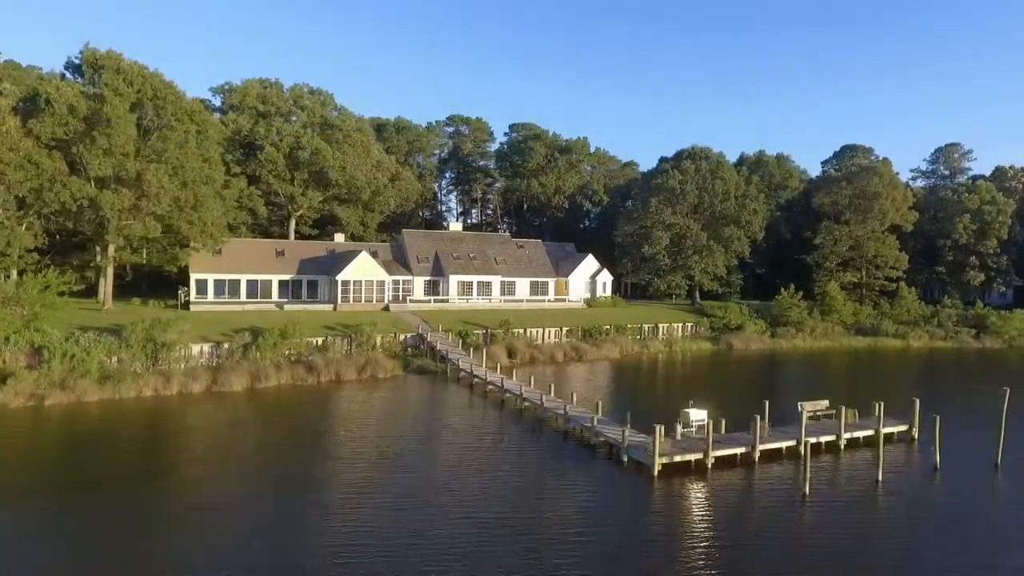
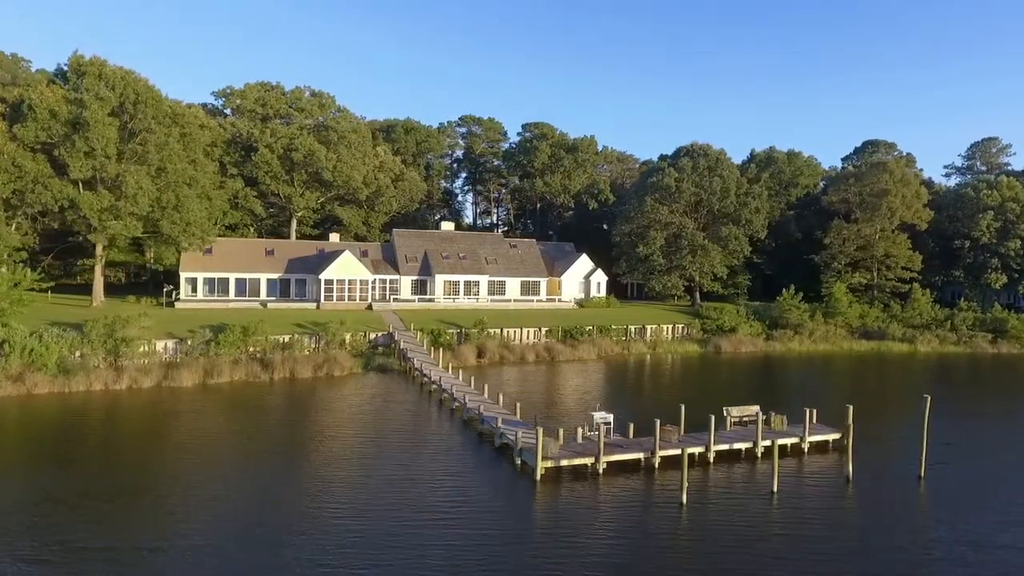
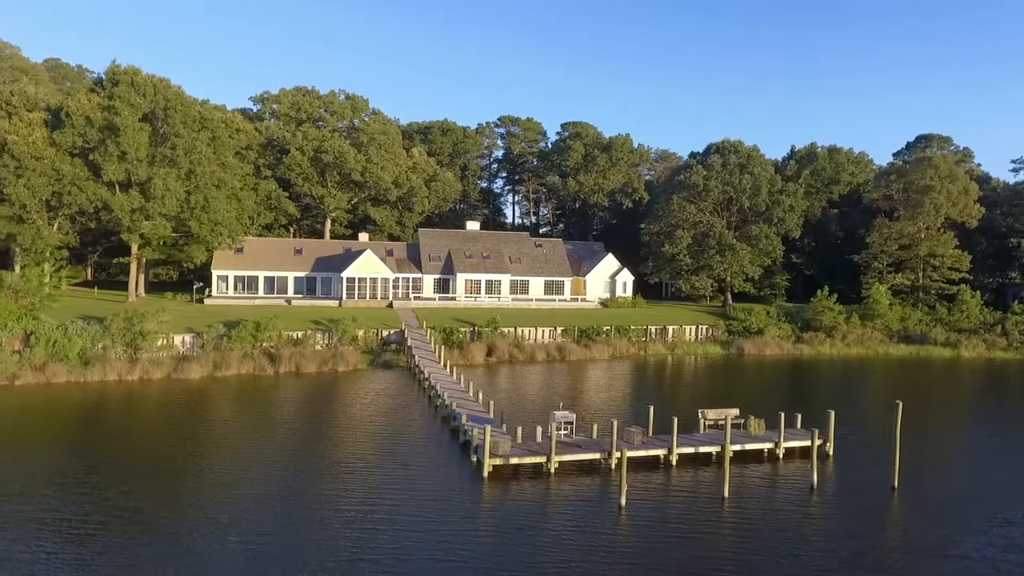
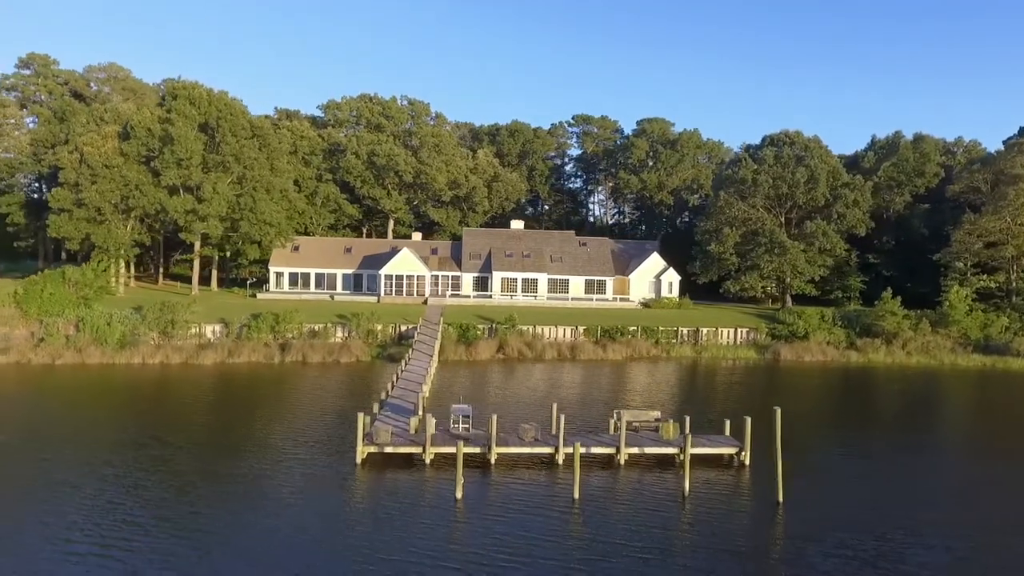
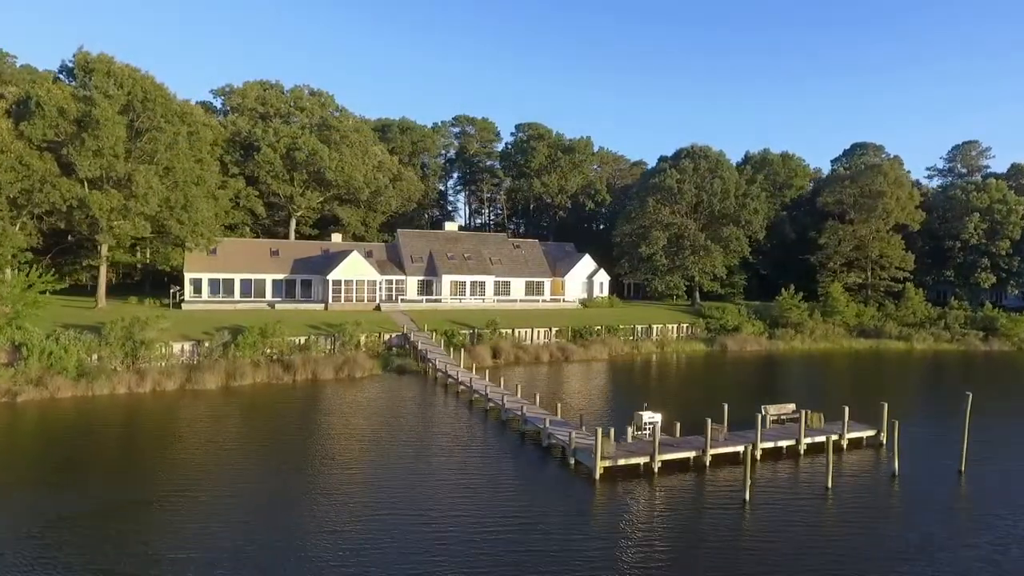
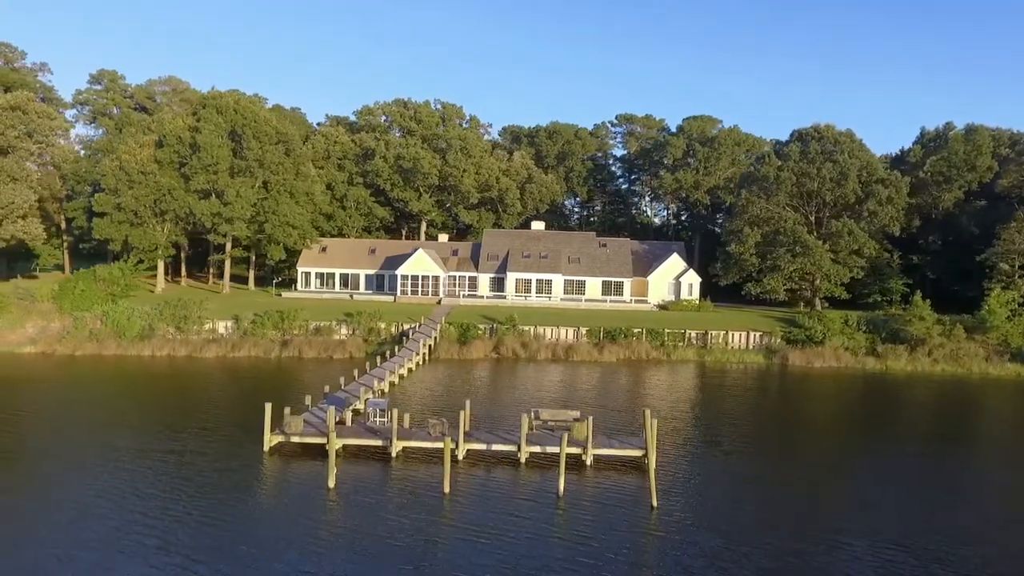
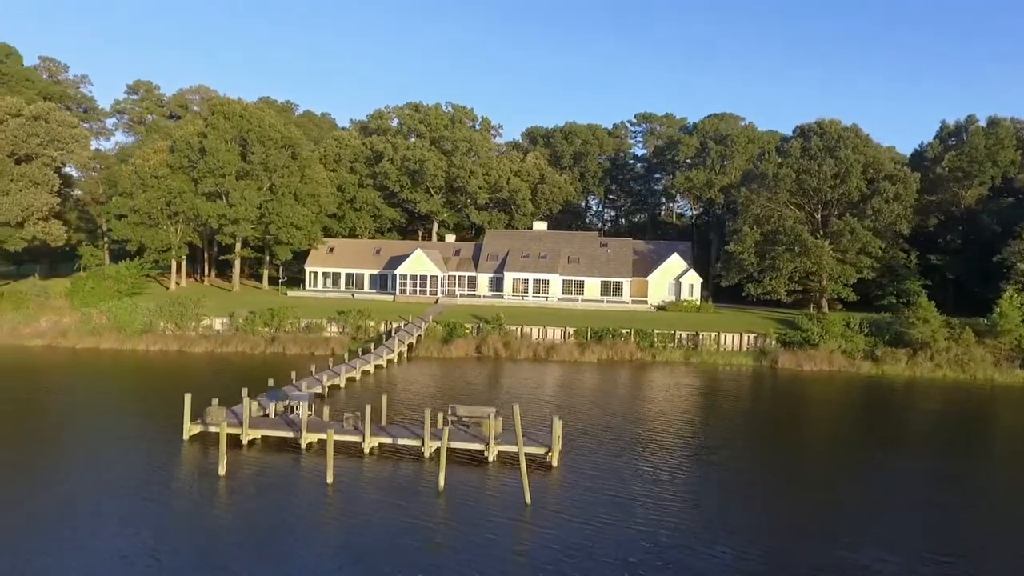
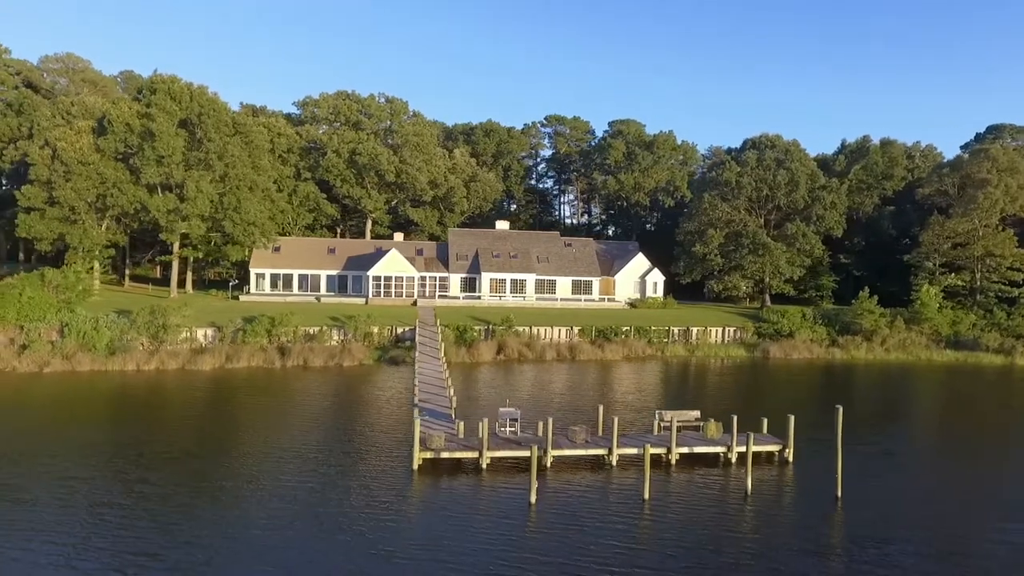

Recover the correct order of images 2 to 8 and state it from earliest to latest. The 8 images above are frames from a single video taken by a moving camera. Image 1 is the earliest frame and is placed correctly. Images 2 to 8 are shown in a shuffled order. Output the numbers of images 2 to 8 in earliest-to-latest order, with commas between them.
5, 2, 3, 8, 4, 6, 7
